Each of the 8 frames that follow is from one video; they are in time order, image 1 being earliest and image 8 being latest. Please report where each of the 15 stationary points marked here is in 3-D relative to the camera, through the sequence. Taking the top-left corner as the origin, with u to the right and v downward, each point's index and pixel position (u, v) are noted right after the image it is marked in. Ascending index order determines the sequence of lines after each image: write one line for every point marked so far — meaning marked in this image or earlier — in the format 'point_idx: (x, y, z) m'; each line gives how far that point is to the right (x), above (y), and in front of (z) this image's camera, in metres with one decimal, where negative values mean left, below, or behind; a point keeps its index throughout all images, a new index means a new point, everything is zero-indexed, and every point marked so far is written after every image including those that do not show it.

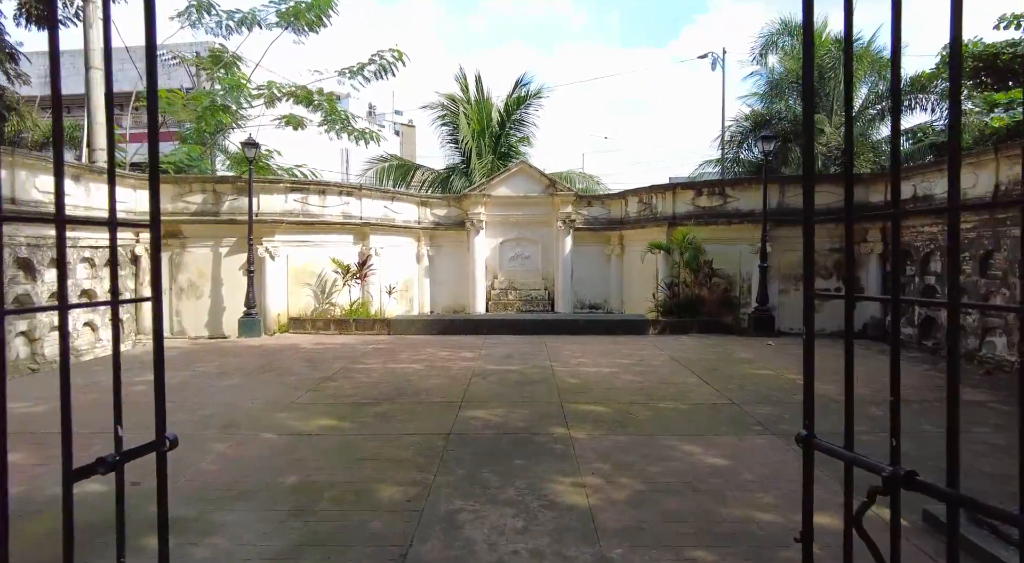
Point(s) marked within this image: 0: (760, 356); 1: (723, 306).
0: (+3.5, -1.1, +8.7) m
1: (+4.0, -0.5, +11.8) m
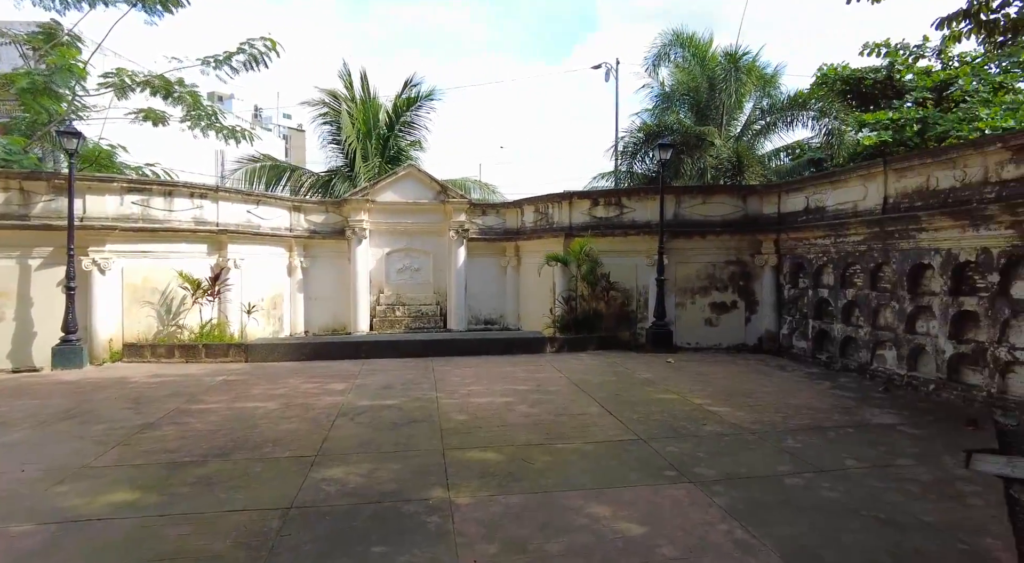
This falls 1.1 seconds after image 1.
0: (+2.0, -1.3, +8.2) m
1: (+2.0, -0.7, +11.3) m
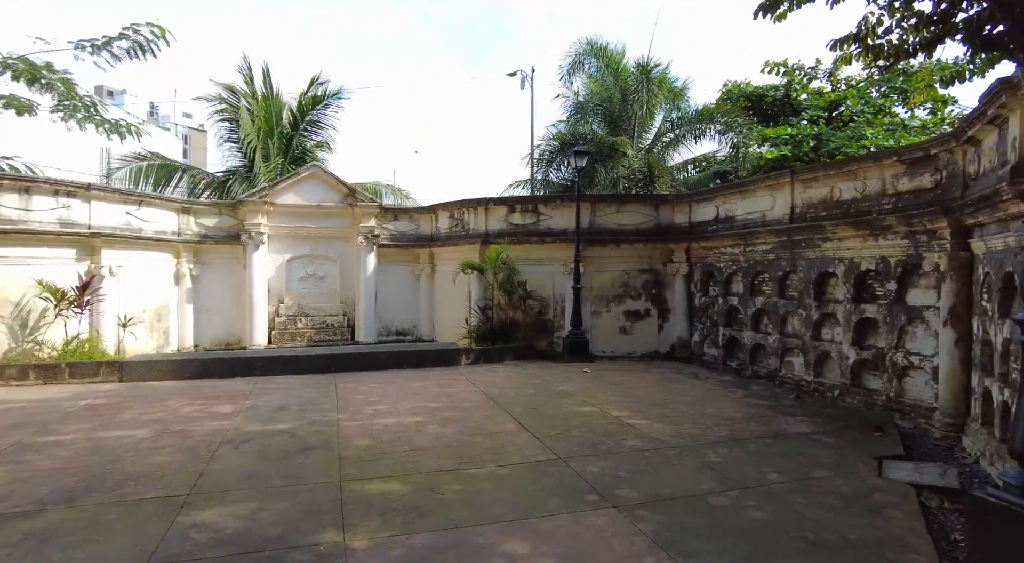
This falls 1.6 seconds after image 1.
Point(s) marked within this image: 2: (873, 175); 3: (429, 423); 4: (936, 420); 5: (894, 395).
0: (+0.9, -1.4, +7.9) m
1: (+0.4, -0.9, +11.0) m
2: (+4.4, +1.3, +7.5) m
3: (-0.8, -1.4, +6.0) m
4: (+4.5, -1.5, +6.5) m
5: (+4.5, -1.3, +7.2) m
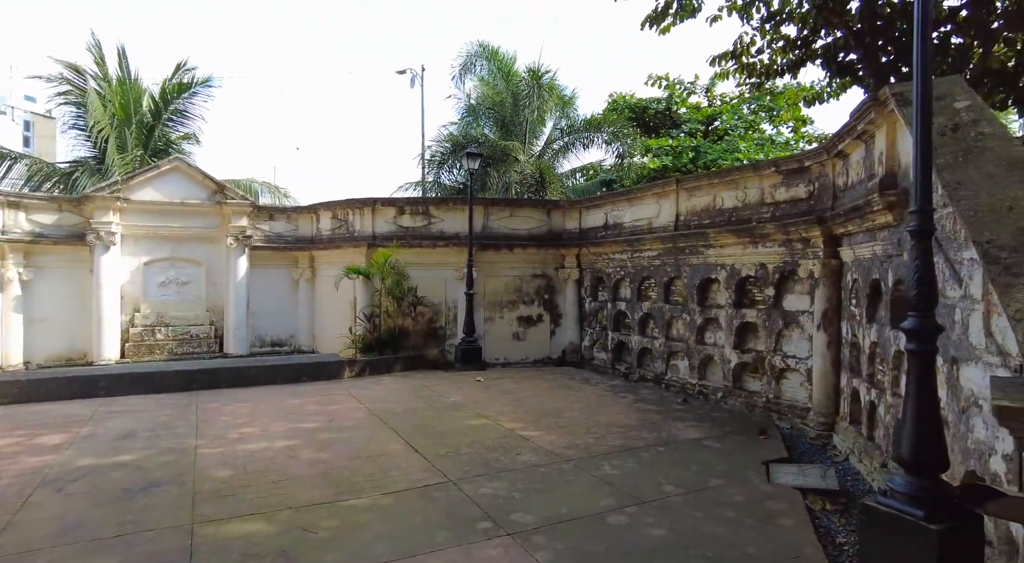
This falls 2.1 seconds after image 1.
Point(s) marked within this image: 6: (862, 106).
0: (-0.5, -1.5, +7.6) m
1: (-1.5, -1.0, +10.6) m
2: (+3.1, +1.2, +7.8) m
3: (-1.8, -1.4, +5.4) m
4: (+3.3, -1.5, +6.8) m
5: (+3.2, -1.4, +7.5) m
6: (+2.8, +1.4, +4.9) m
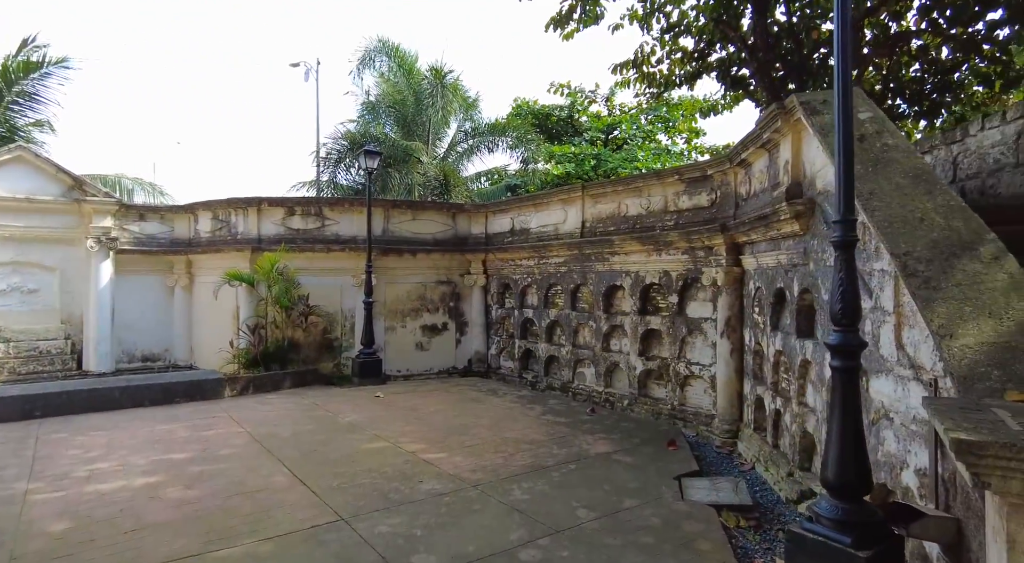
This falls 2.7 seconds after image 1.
0: (-1.6, -1.6, +7.0) m
1: (-3.1, -1.1, +9.8) m
2: (+1.8, +1.1, +7.8) m
3: (-2.6, -1.5, +4.6) m
4: (+2.3, -1.6, +6.8) m
5: (+2.0, -1.5, +7.5) m
6: (+2.0, +1.3, +4.9) m
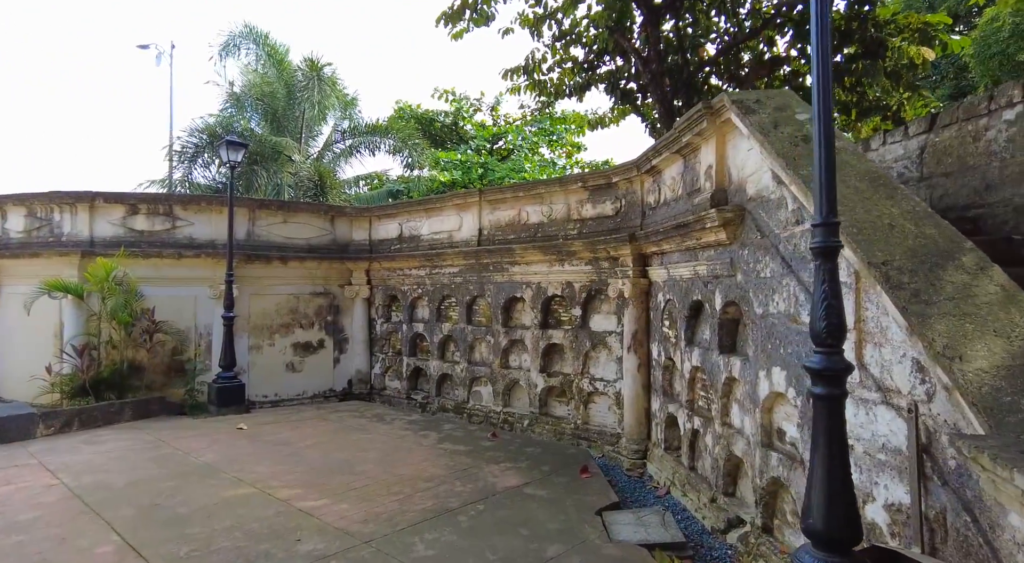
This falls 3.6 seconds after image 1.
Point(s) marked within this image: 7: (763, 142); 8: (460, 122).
0: (-2.7, -1.7, +5.9) m
1: (-4.6, -1.3, +8.3) m
2: (+0.6, +1.0, +7.4) m
3: (-3.2, -1.6, +3.3) m
4: (+1.2, -1.7, +6.4) m
5: (+0.8, -1.6, +7.1) m
6: (+1.3, +1.2, +4.6) m
7: (+1.5, +0.8, +3.6) m
8: (-1.6, +5.1, +19.7) m
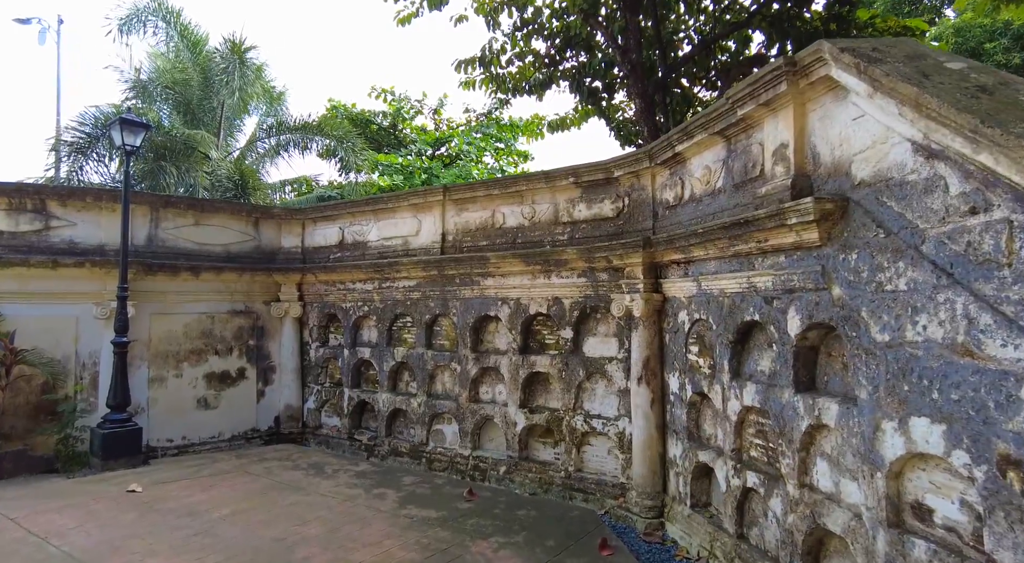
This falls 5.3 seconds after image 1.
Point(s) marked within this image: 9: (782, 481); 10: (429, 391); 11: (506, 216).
0: (-2.7, -1.8, +4.2) m
1: (-5.0, -1.4, +6.4) m
2: (+0.3, +0.8, +6.1) m
3: (-2.9, -1.6, +1.6) m
4: (+1.0, -1.9, +5.2) m
5: (+0.6, -1.8, +5.8) m
6: (+1.4, +1.2, +3.5) m
7: (+1.7, +0.8, +2.5) m
8: (-3.3, +4.7, +18.3) m
9: (+1.6, -1.2, +3.7) m
10: (-0.9, -1.2, +6.9) m
11: (-0.1, +0.7, +6.4) m
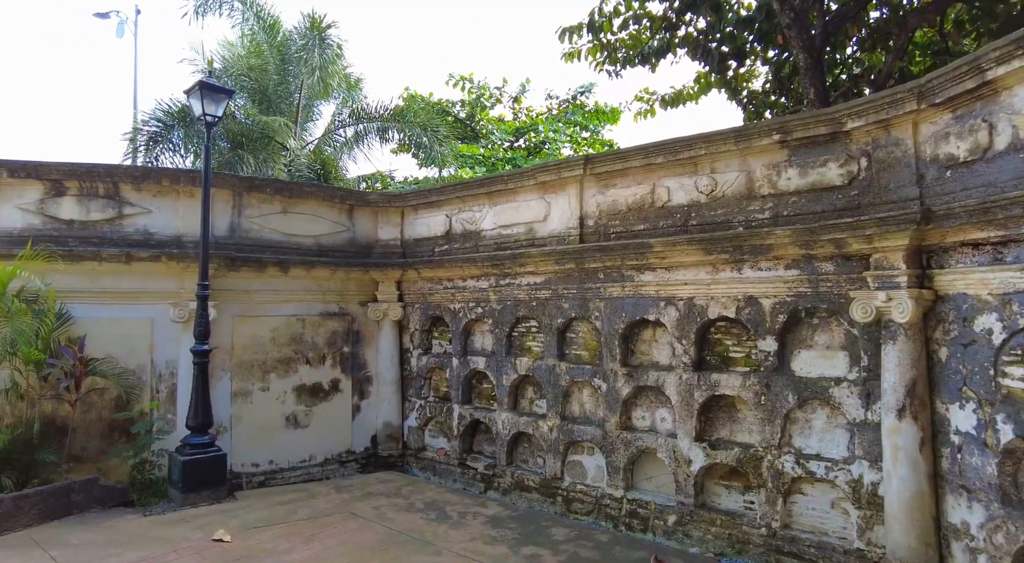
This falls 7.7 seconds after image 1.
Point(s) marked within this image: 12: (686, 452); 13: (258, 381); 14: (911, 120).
0: (-1.6, -1.7, +3.0) m
1: (-3.6, -1.4, +5.4) m
2: (+1.6, +0.9, +4.7) m
3: (-2.0, -1.6, +0.5) m
4: (+2.3, -1.8, +3.7) m
5: (+1.9, -1.7, +4.3) m
6: (+2.5, +1.2, +1.9) m
7: (+2.7, +0.8, +0.9) m
8: (-0.9, +4.7, +17.1) m
9: (+2.7, -1.1, +2.1) m
10: (+0.5, -1.2, +5.6) m
11: (+1.3, +0.7, +5.0) m
12: (+1.4, -1.3, +4.8) m
13: (-2.6, -1.0, +6.3) m
14: (+2.5, +1.0, +3.8) m
